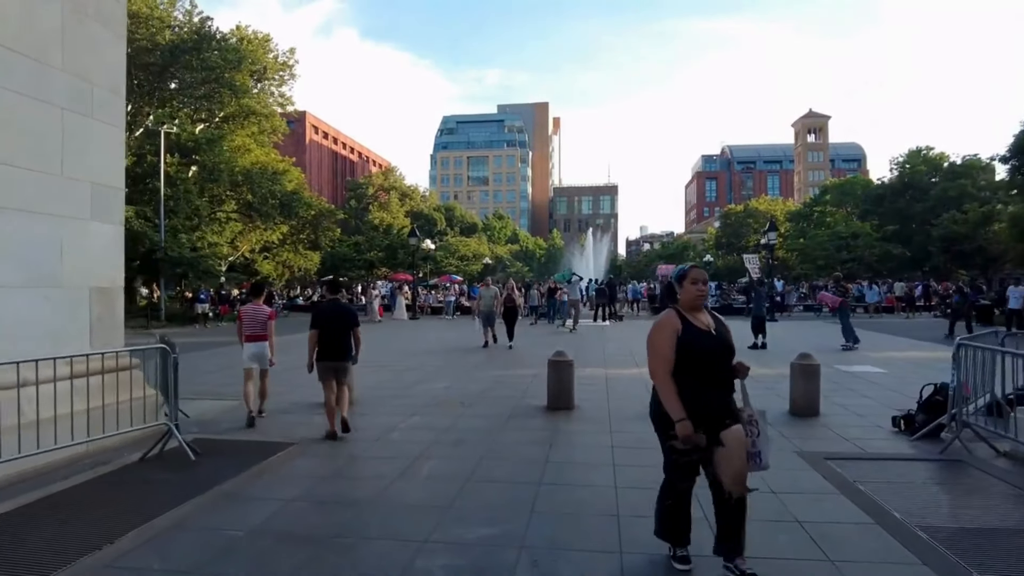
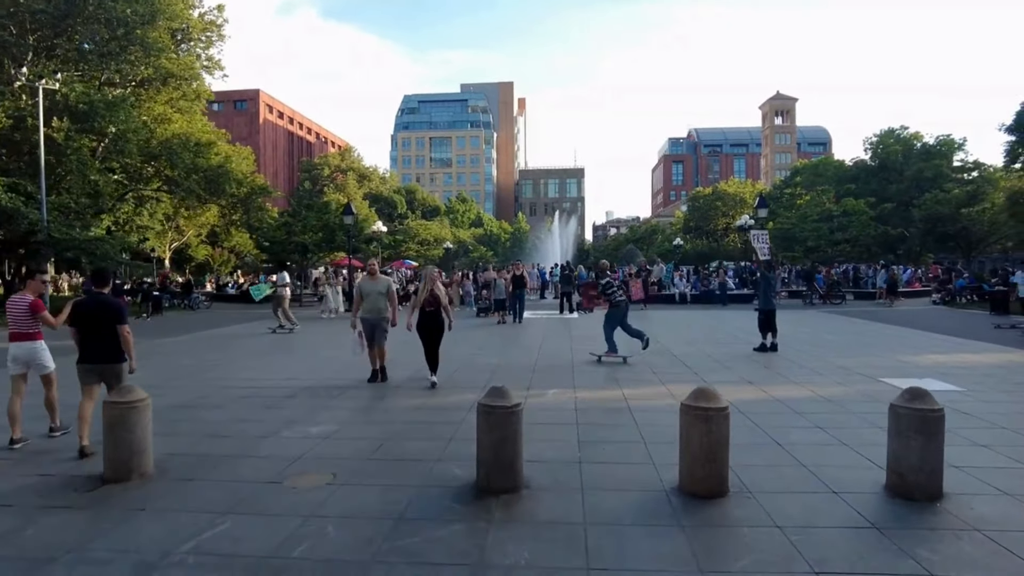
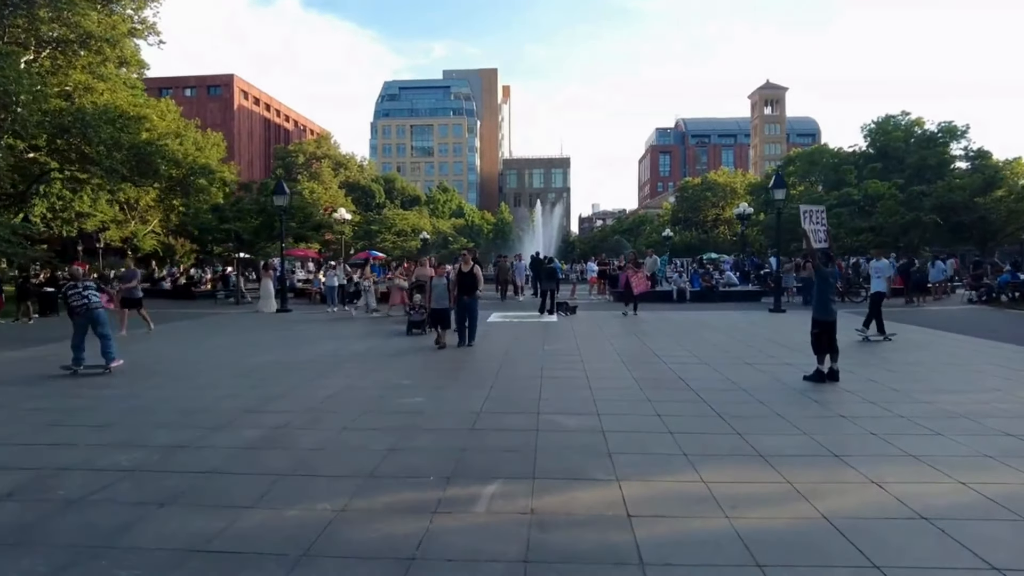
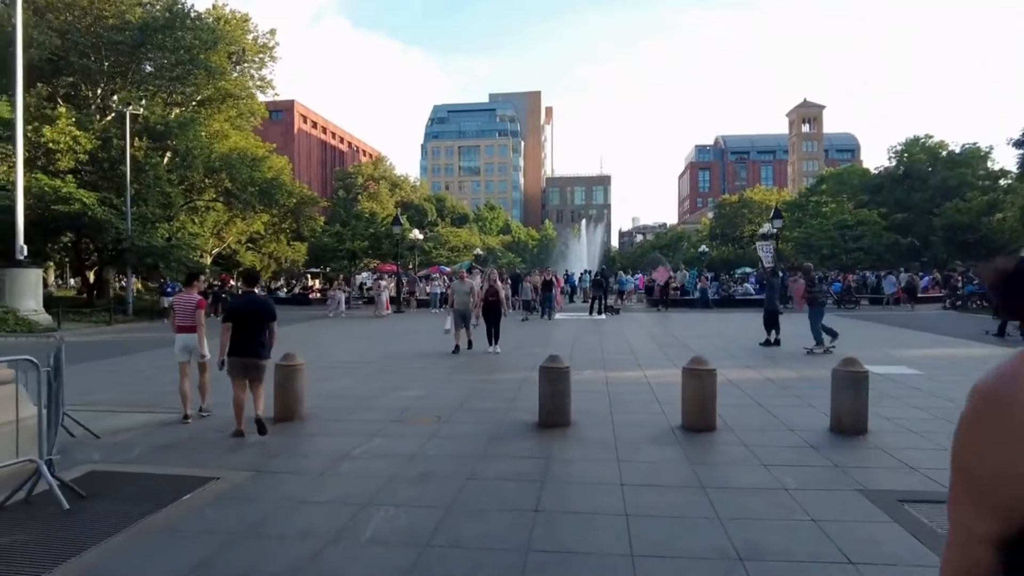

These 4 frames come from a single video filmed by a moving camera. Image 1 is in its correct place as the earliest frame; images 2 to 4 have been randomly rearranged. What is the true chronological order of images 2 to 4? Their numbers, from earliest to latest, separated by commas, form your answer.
4, 2, 3
